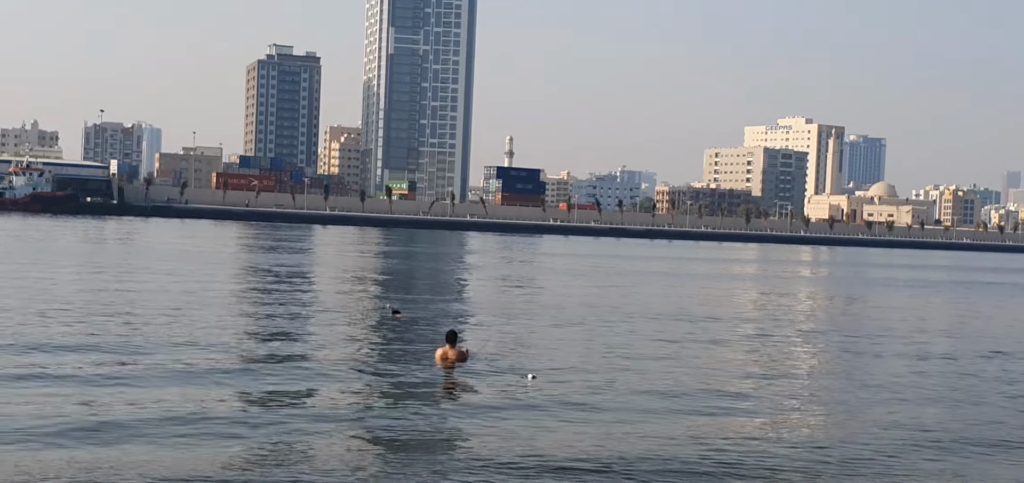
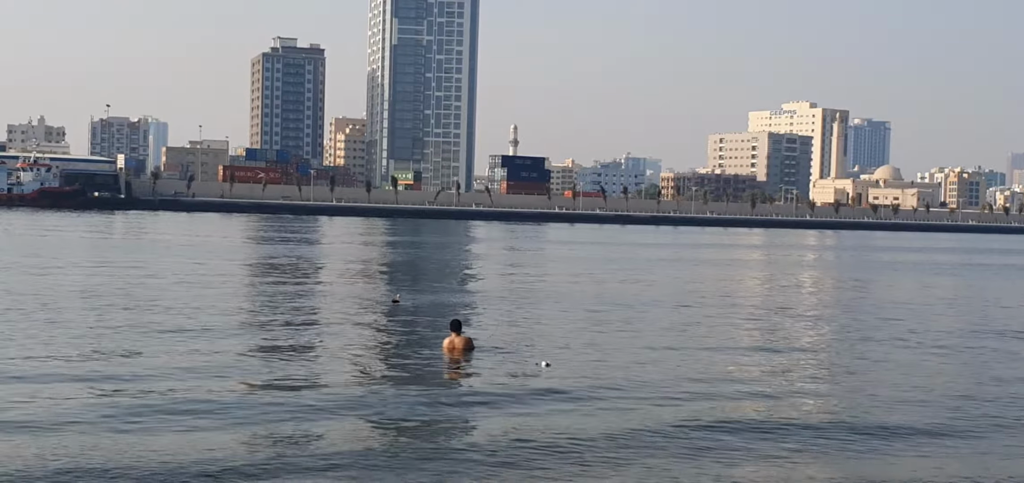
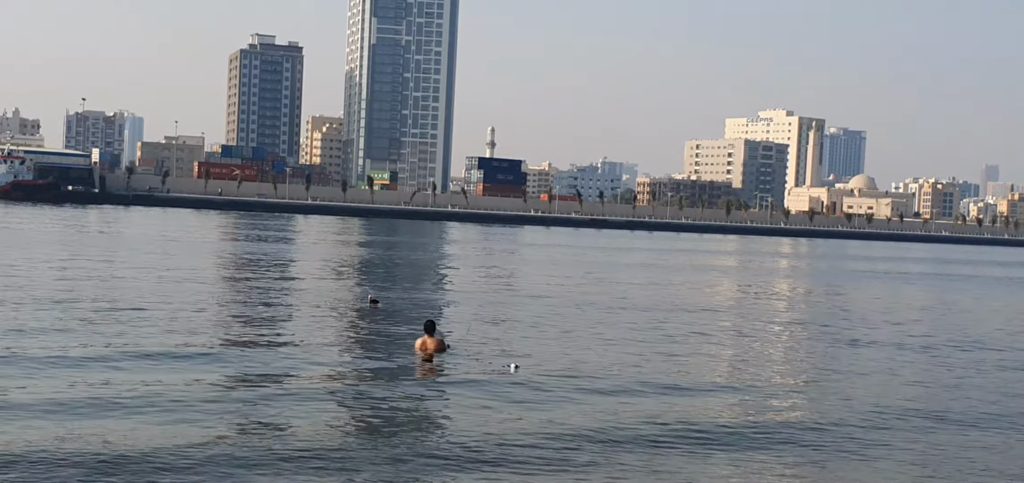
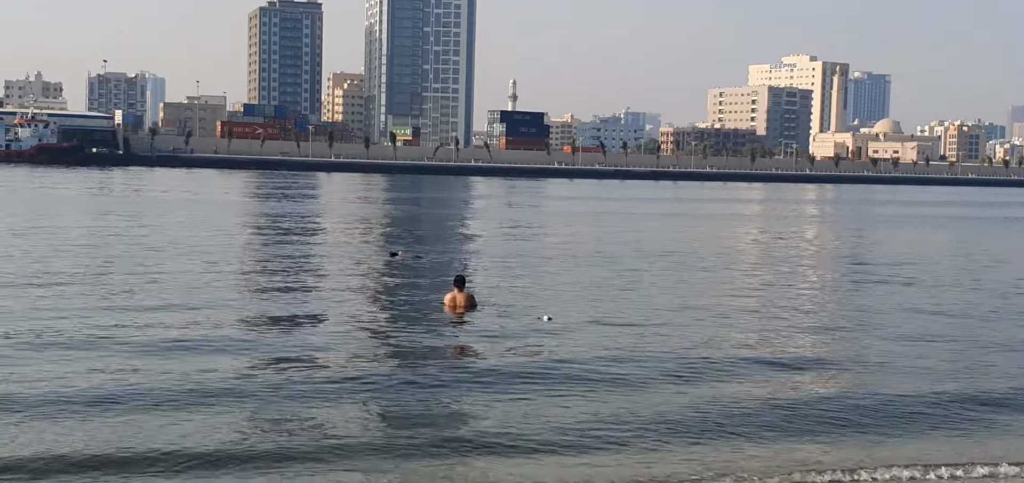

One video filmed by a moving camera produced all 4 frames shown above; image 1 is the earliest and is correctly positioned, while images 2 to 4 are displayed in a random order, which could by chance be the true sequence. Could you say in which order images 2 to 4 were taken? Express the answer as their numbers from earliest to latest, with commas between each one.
3, 2, 4
